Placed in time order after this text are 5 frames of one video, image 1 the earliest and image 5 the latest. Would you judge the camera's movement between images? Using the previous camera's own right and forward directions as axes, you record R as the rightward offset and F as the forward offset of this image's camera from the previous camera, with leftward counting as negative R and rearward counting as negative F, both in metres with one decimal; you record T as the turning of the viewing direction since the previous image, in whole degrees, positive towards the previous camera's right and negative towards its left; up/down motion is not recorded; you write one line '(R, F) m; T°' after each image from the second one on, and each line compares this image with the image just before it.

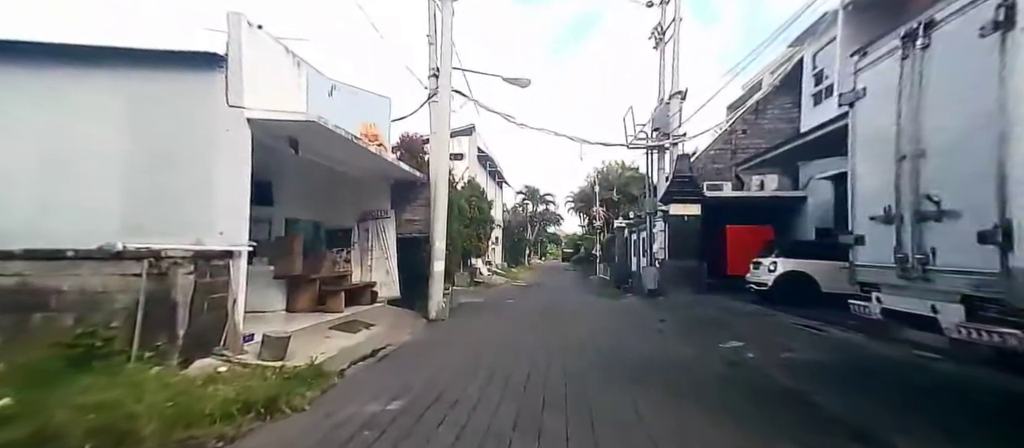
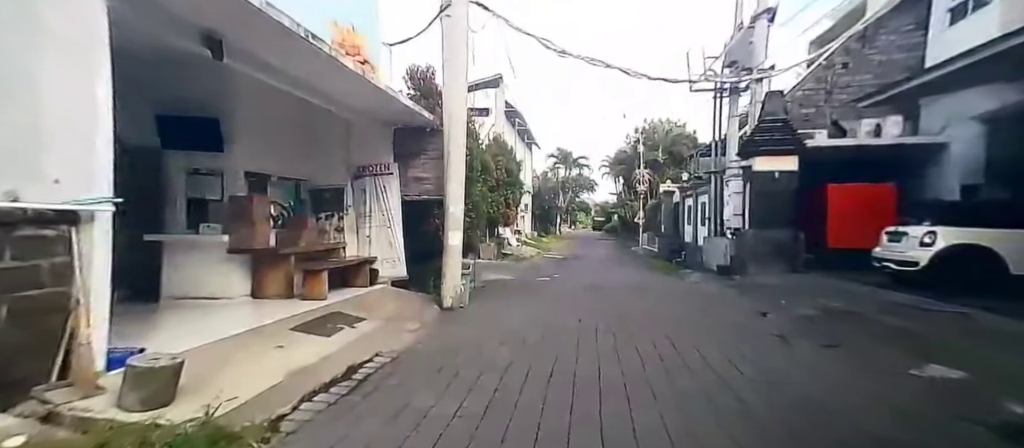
(-0.3, +2.9) m; -4°
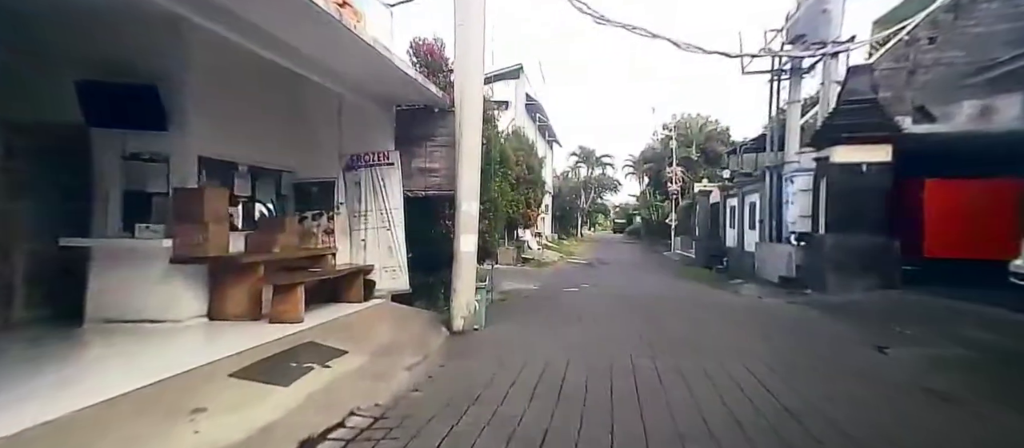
(-0.2, +1.8) m; -2°
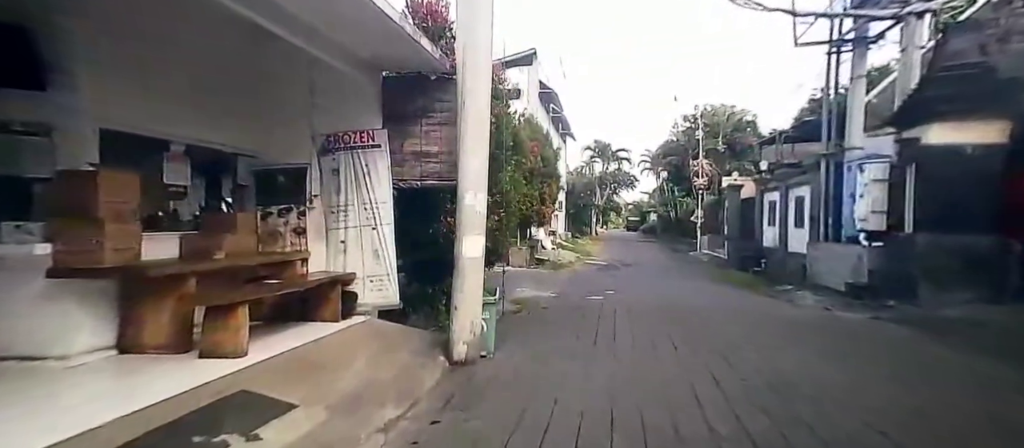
(-0.1, +1.6) m; -1°
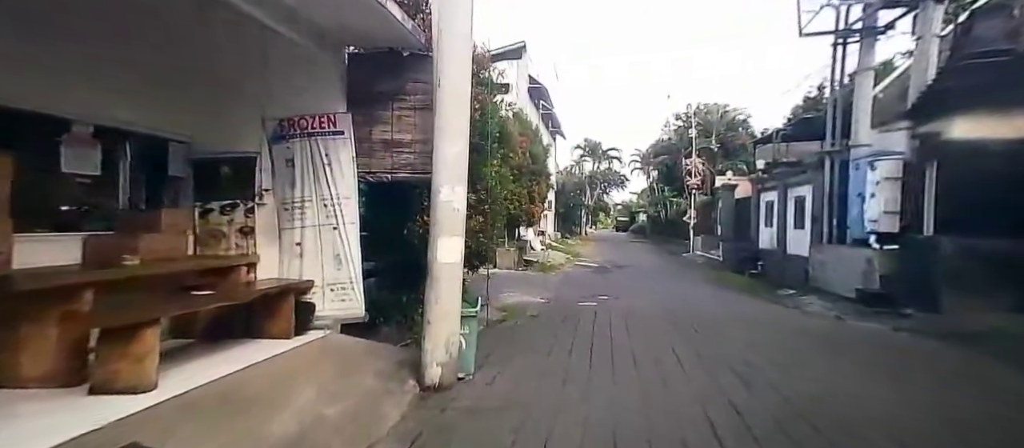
(+0.1, +0.8) m; +1°
